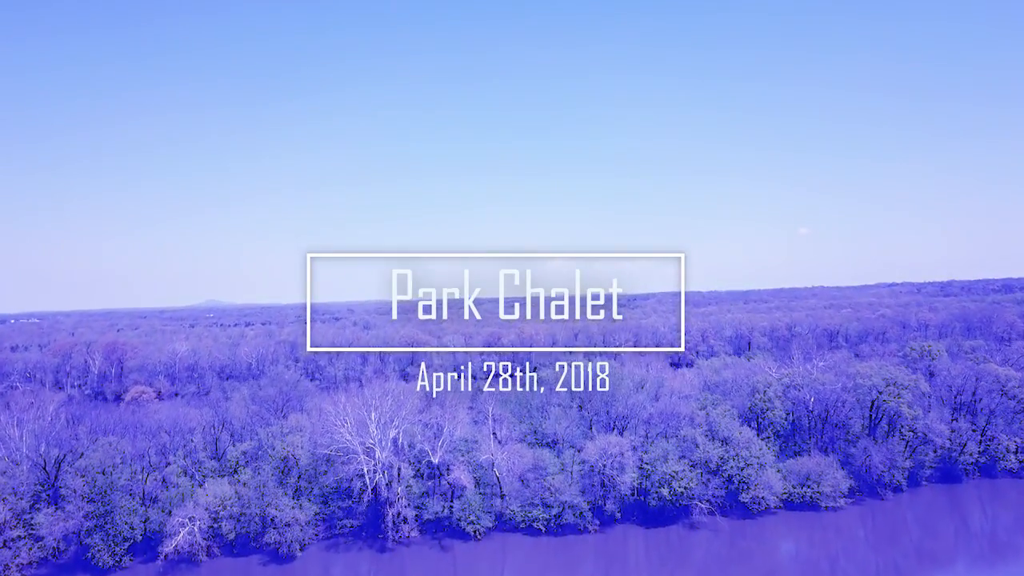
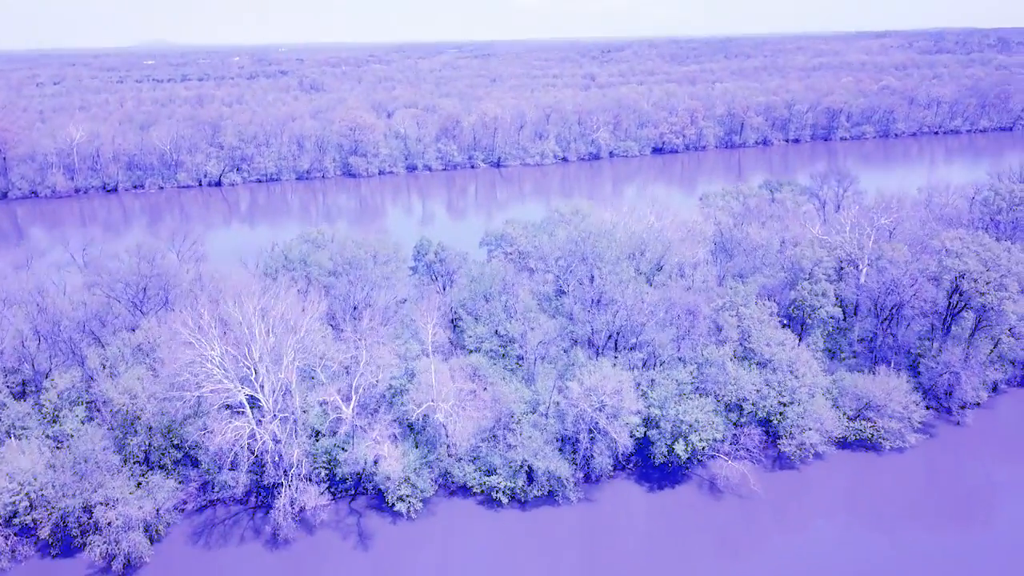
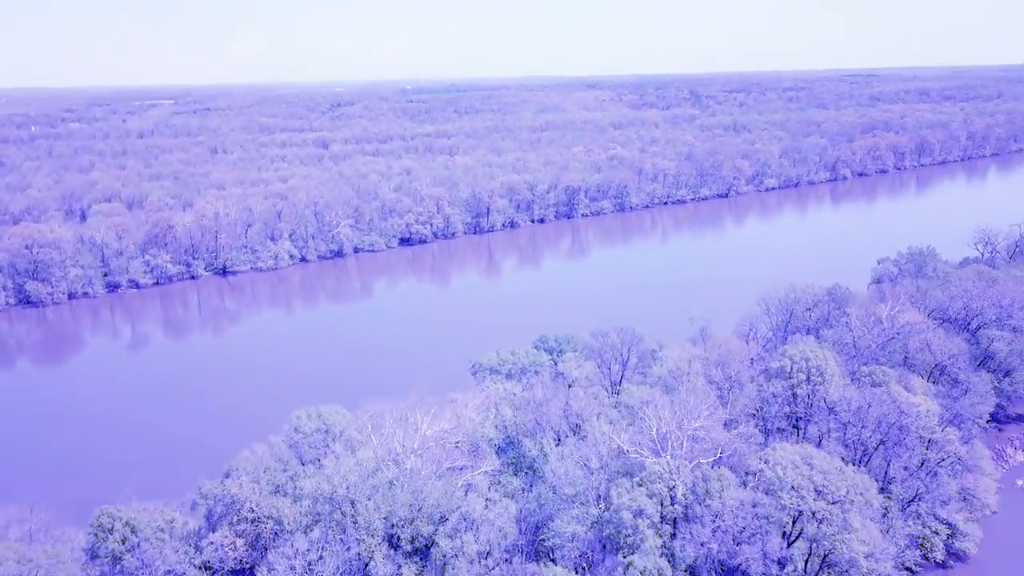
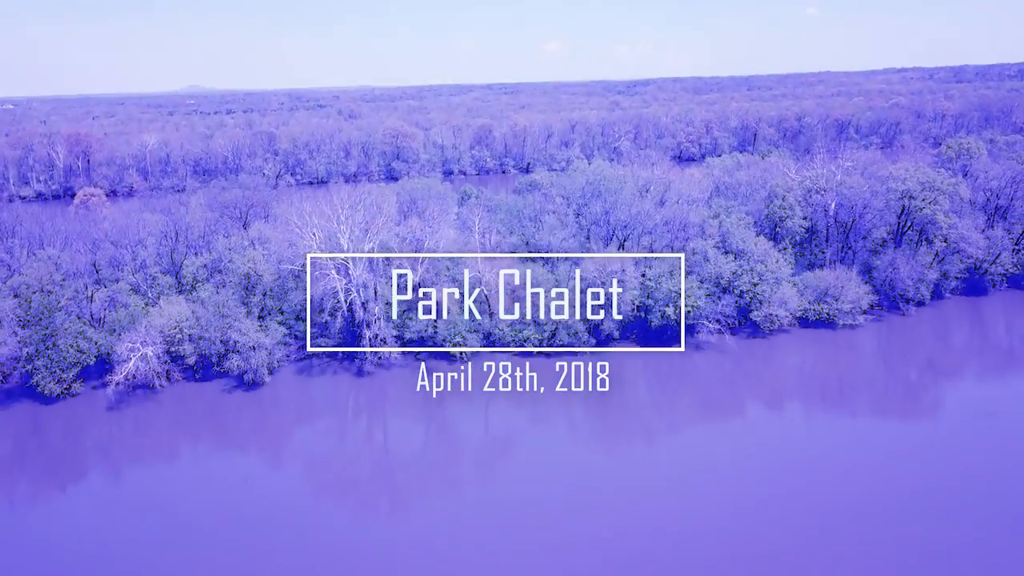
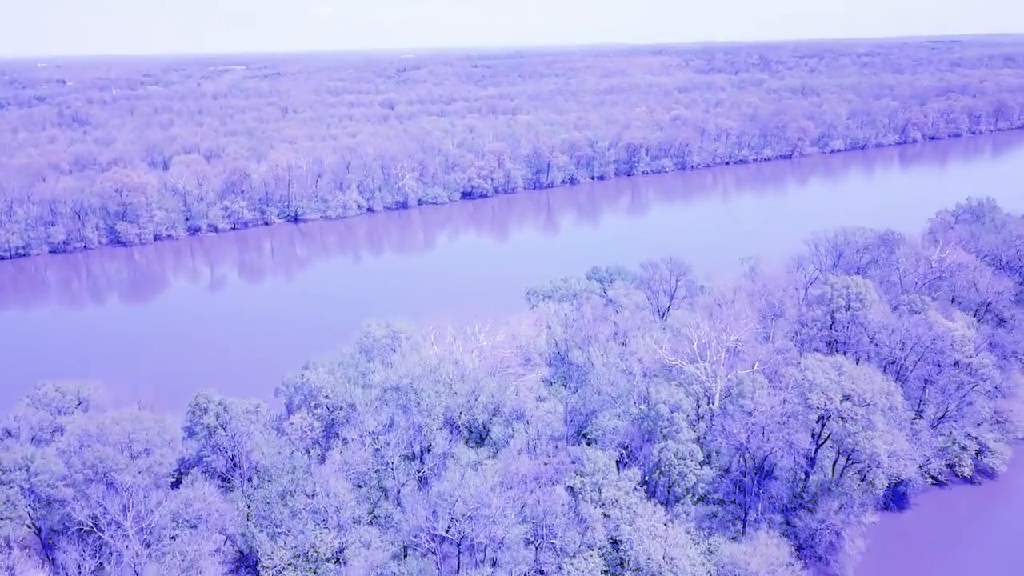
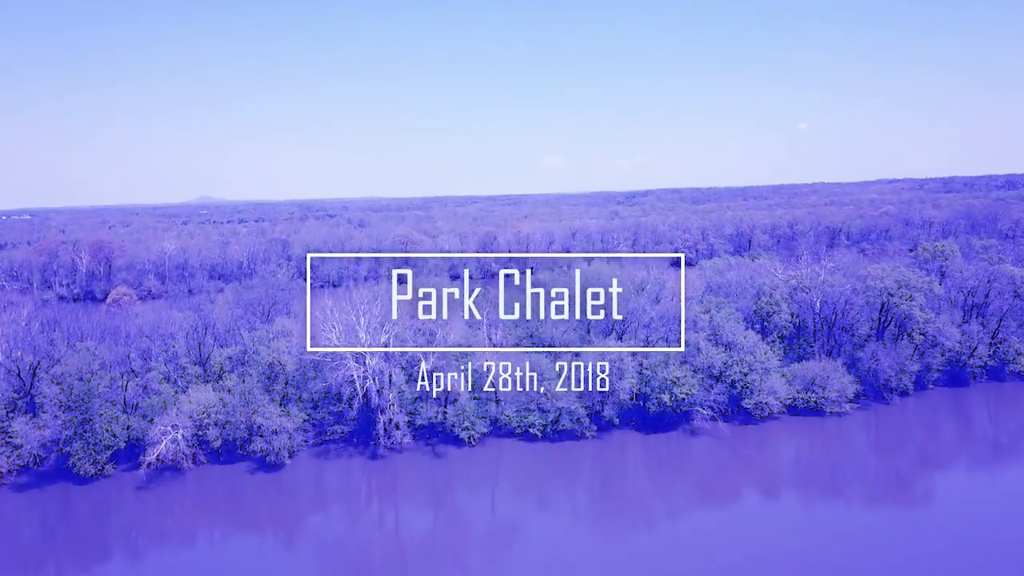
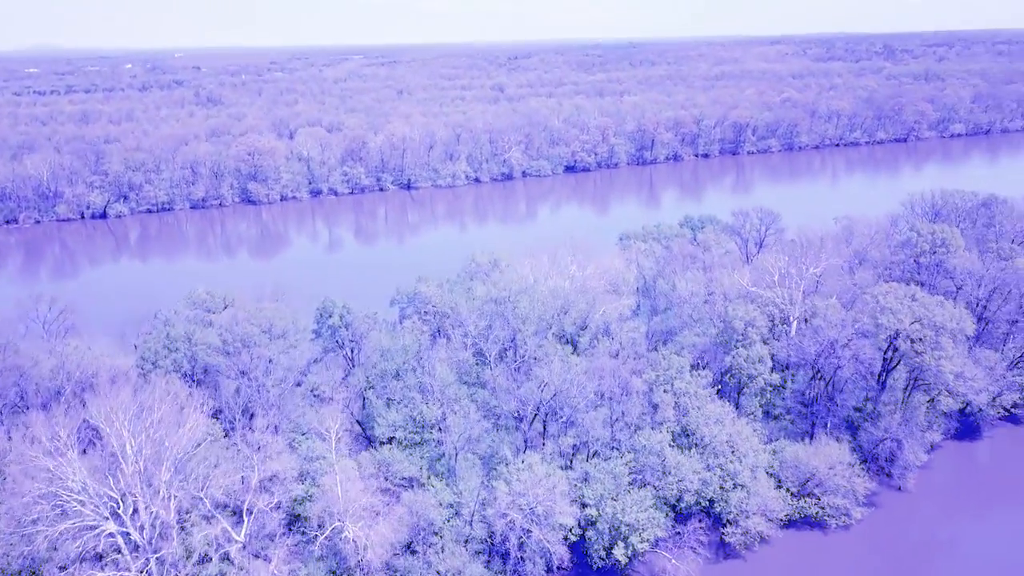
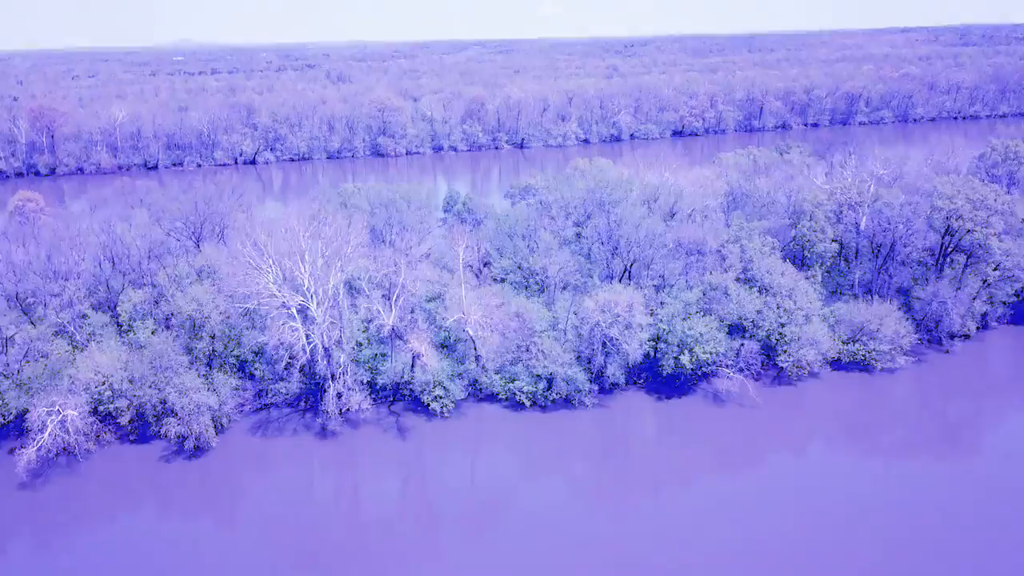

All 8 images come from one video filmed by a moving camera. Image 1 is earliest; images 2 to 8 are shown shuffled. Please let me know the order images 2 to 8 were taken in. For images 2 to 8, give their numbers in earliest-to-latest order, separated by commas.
6, 4, 8, 2, 7, 5, 3
